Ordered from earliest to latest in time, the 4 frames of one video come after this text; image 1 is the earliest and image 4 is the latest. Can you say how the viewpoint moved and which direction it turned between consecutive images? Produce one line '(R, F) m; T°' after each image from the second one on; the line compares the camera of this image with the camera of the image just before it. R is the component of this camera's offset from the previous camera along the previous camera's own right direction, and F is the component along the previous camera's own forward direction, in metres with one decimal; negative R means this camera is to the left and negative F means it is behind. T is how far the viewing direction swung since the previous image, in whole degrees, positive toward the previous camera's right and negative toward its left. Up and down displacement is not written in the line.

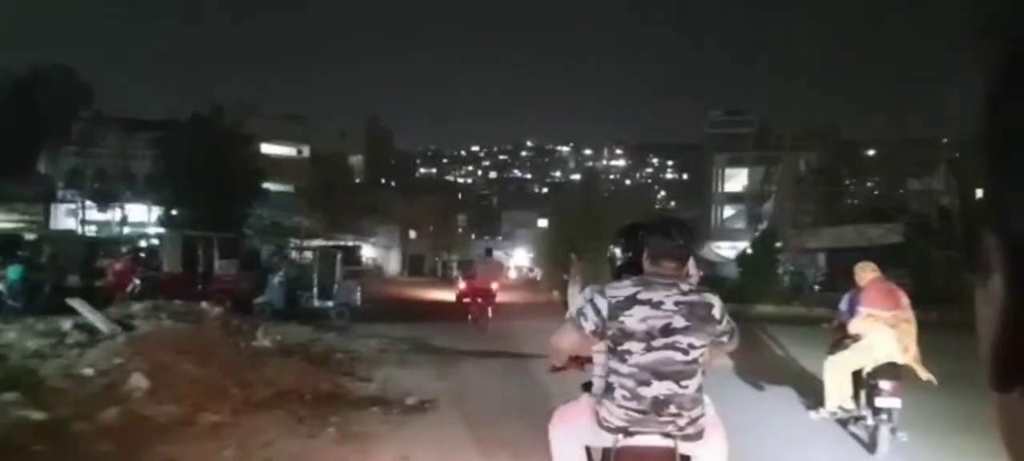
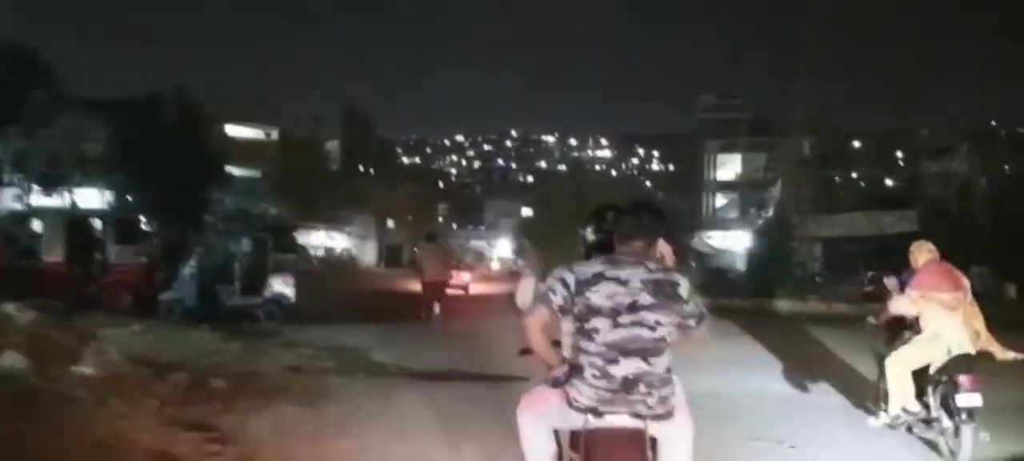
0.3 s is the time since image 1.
(0.0, +0.9) m; +1°
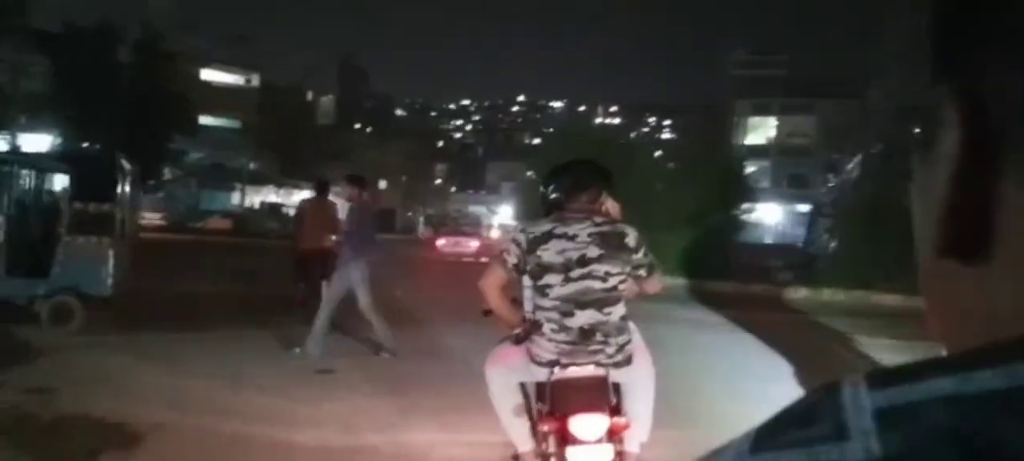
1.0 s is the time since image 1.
(0.0, +1.7) m; 0°
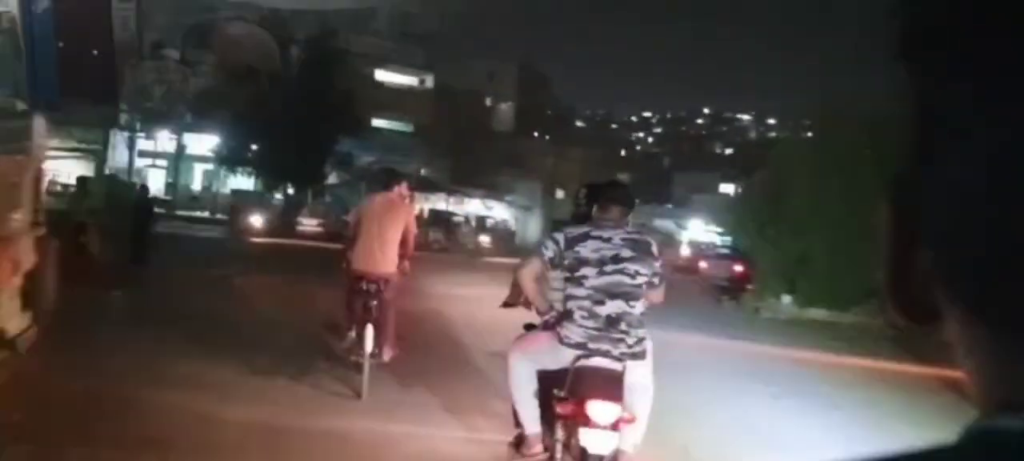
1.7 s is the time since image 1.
(-0.1, +1.2) m; -10°
